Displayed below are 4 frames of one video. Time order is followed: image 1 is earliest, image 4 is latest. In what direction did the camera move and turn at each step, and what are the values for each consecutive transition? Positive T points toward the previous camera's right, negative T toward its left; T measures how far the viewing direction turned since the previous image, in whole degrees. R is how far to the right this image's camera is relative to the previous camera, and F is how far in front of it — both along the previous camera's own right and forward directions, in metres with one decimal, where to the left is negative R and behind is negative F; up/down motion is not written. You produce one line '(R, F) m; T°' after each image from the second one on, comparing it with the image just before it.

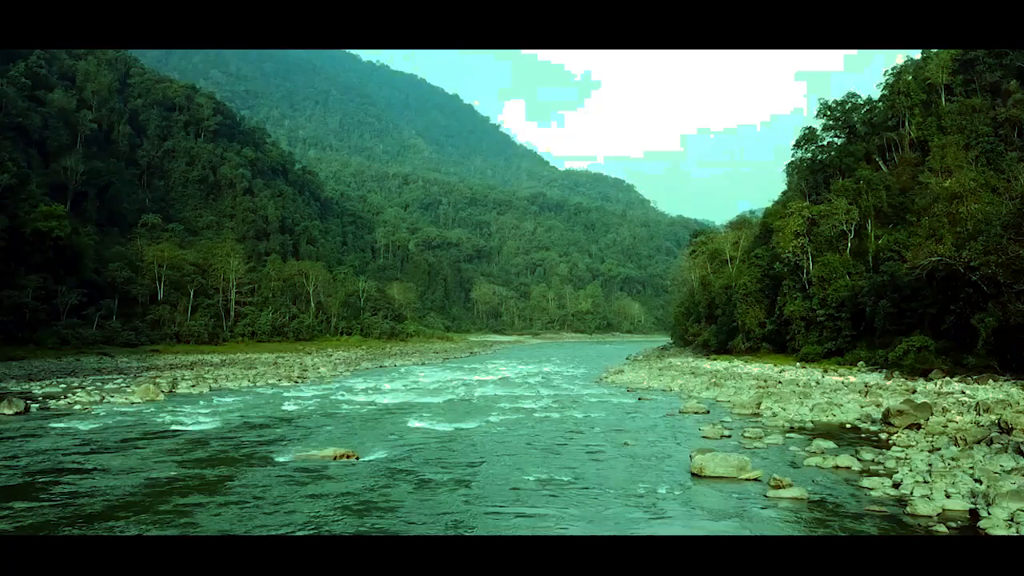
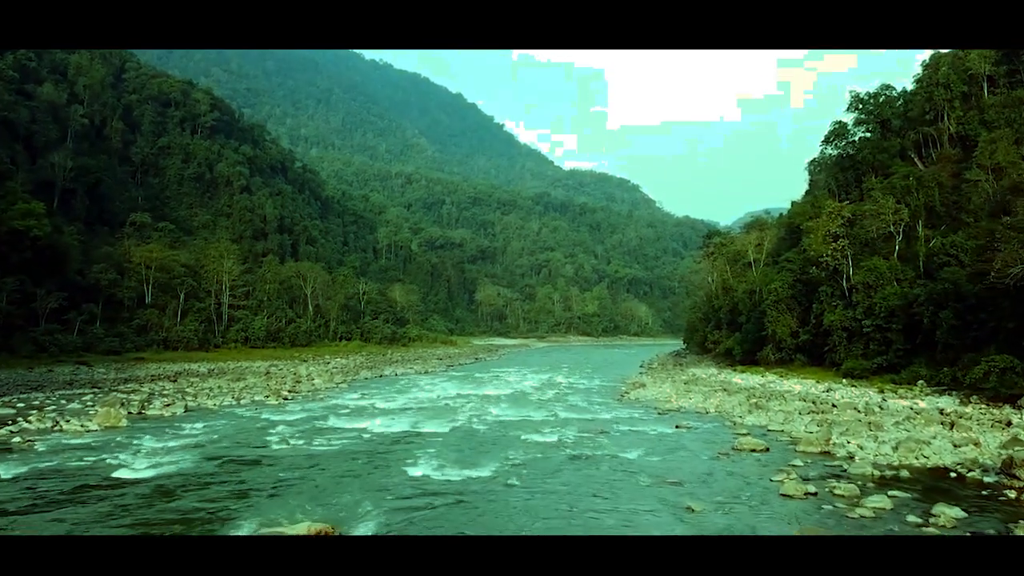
(-0.3, +2.3) m; 0°
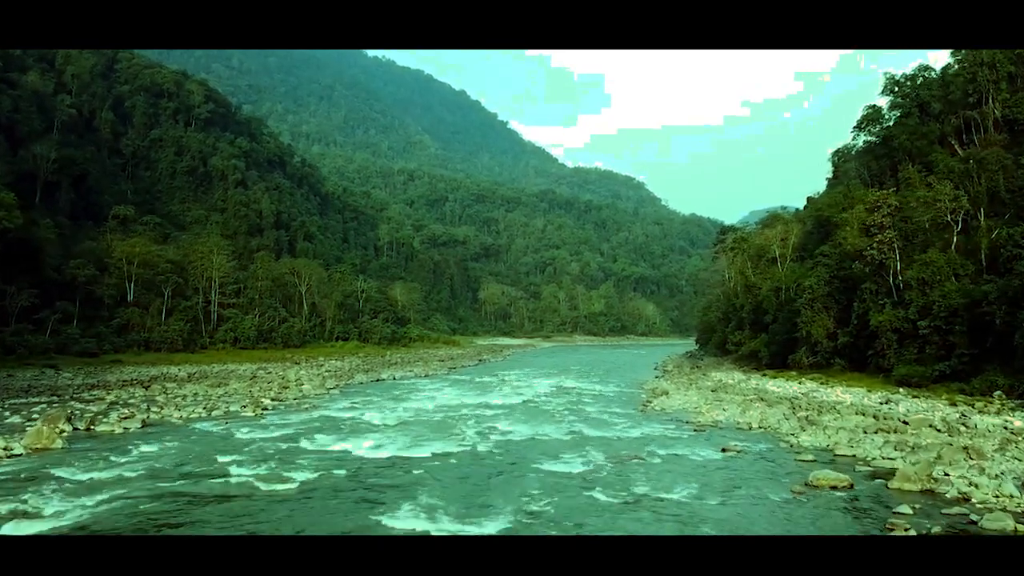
(-0.2, +2.5) m; 0°
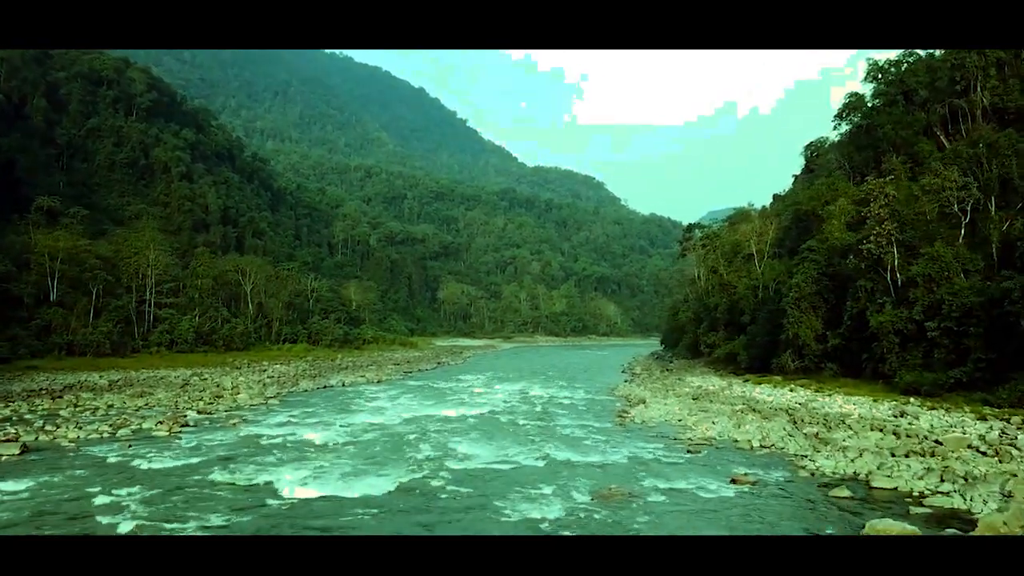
(-0.1, +2.4) m; +3°
